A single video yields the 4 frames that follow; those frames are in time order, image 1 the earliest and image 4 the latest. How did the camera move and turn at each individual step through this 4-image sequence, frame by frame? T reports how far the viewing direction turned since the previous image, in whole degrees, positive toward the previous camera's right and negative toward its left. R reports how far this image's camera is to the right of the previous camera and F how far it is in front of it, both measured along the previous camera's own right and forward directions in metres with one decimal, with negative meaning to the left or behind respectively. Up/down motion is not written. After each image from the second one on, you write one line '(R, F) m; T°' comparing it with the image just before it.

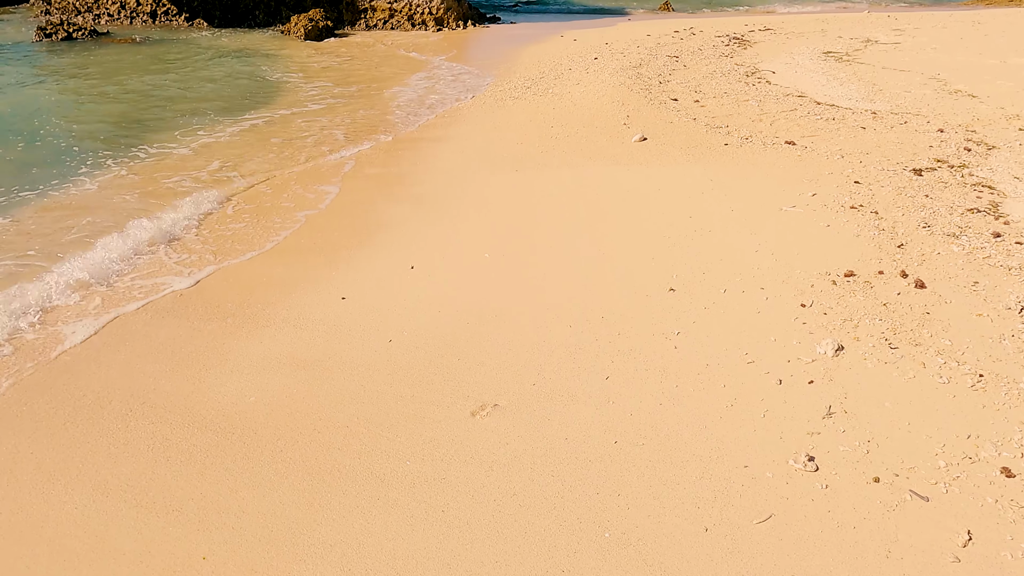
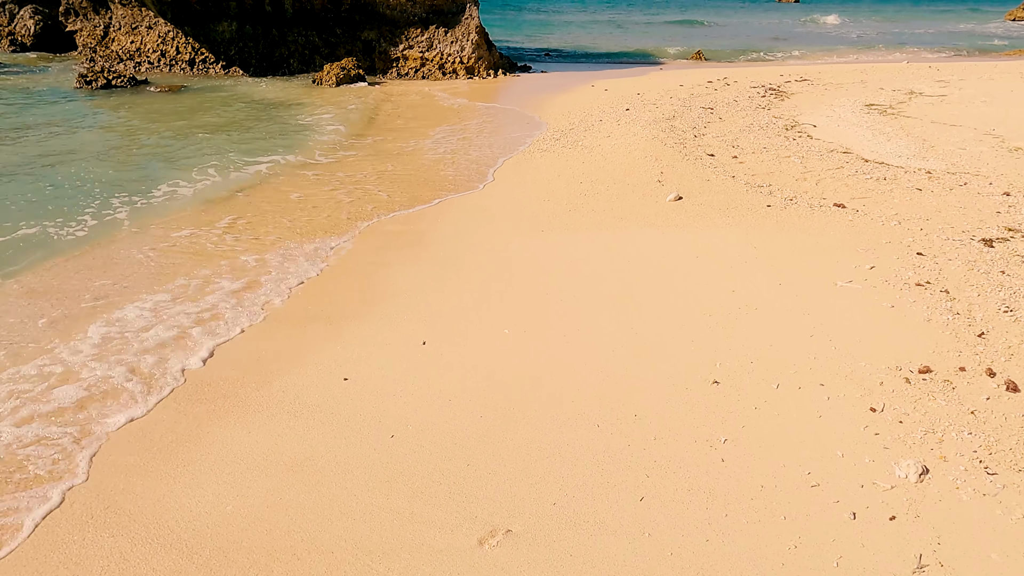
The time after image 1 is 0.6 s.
(0.0, +0.6) m; -2°
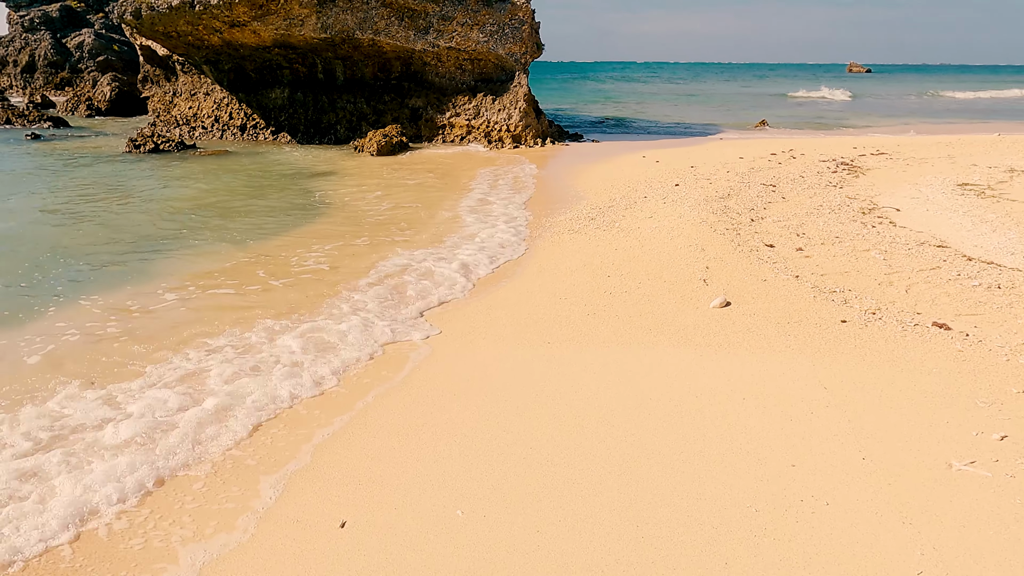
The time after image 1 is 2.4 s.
(+0.6, +1.6) m; -5°
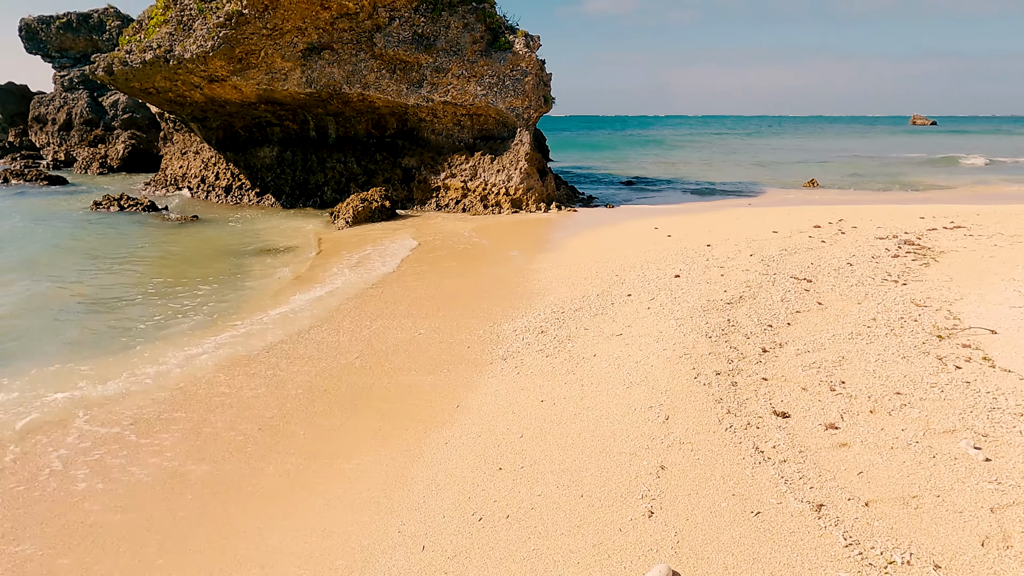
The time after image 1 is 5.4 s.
(+1.6, +3.1) m; -5°
